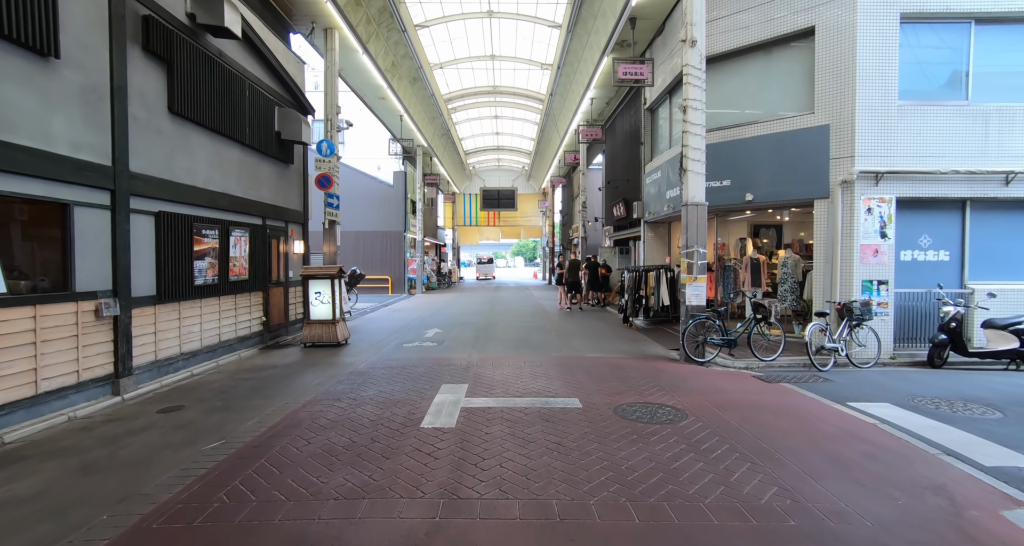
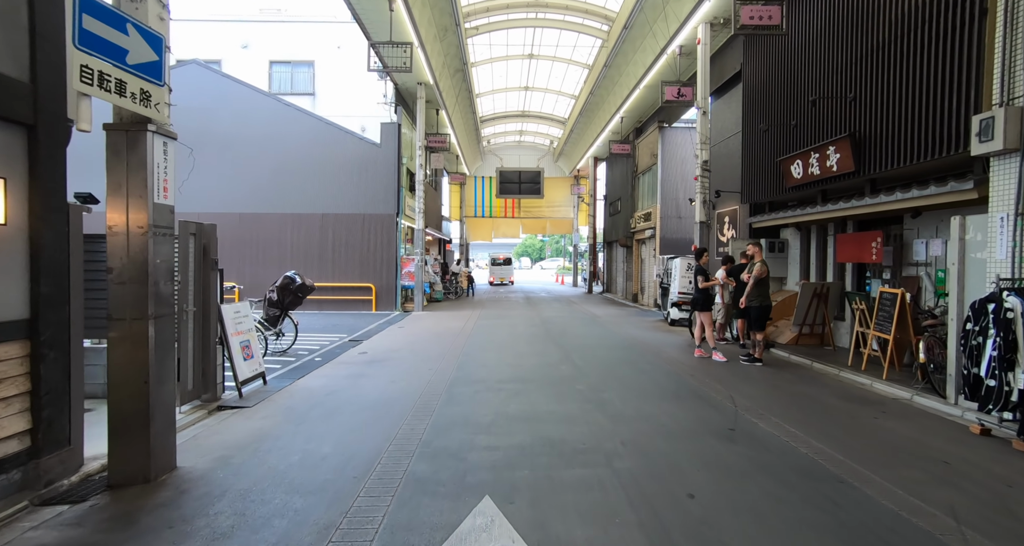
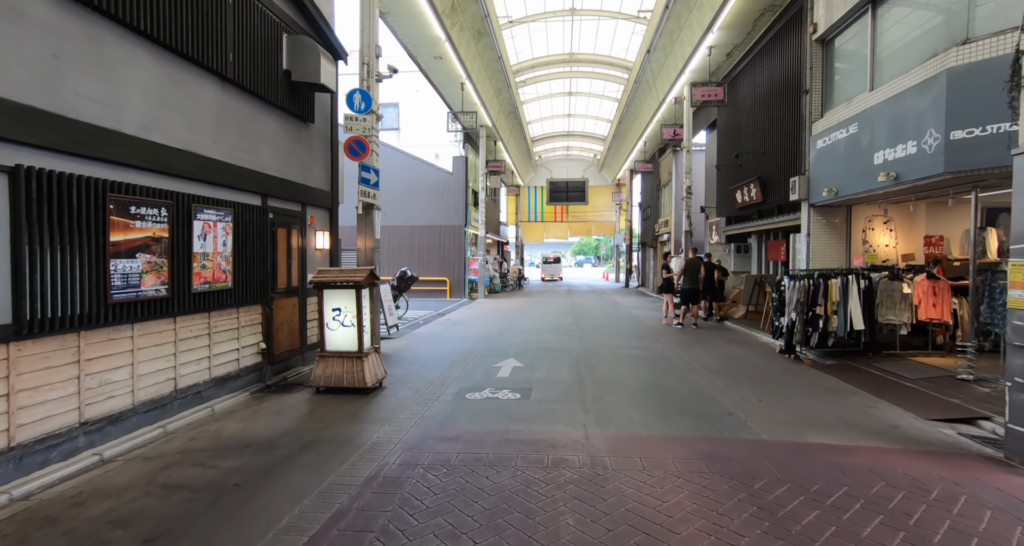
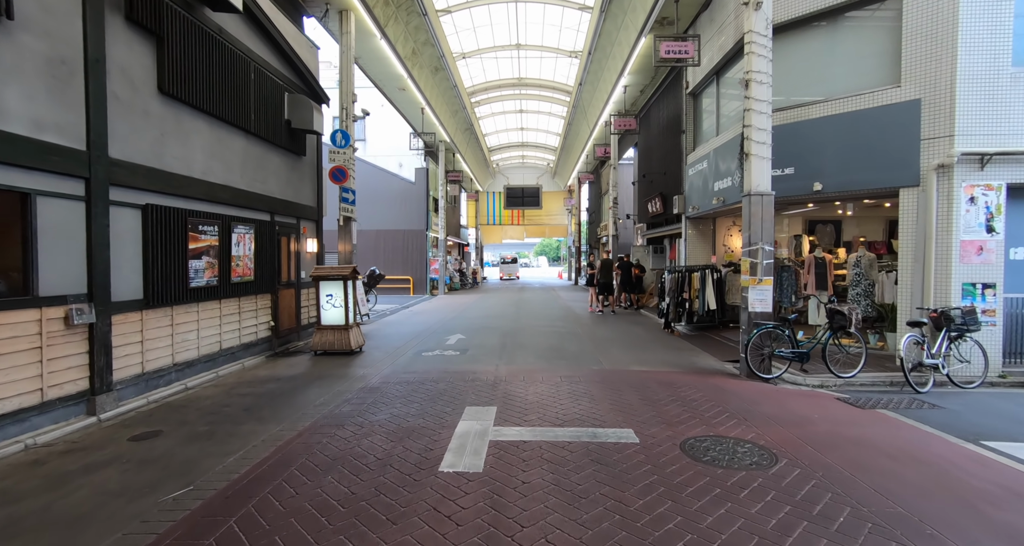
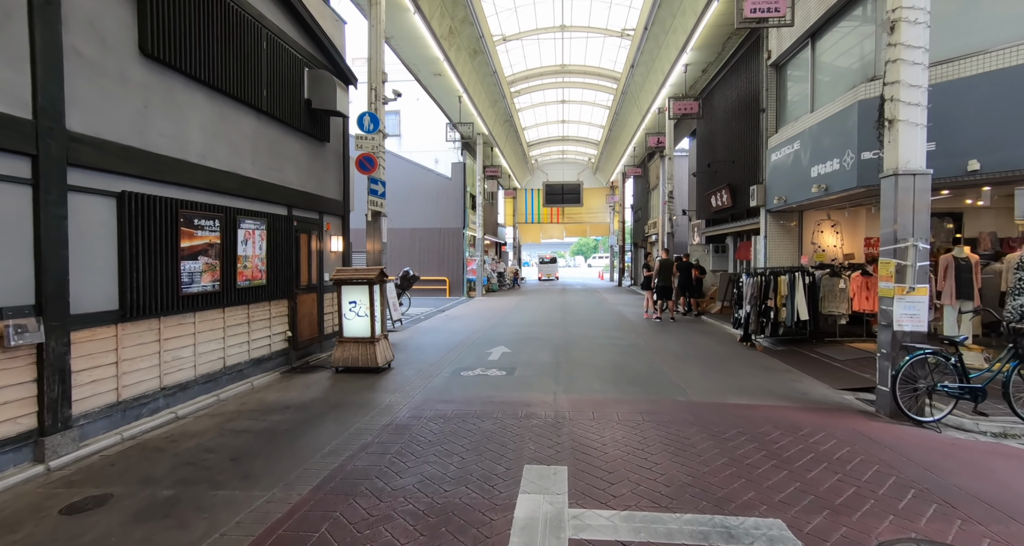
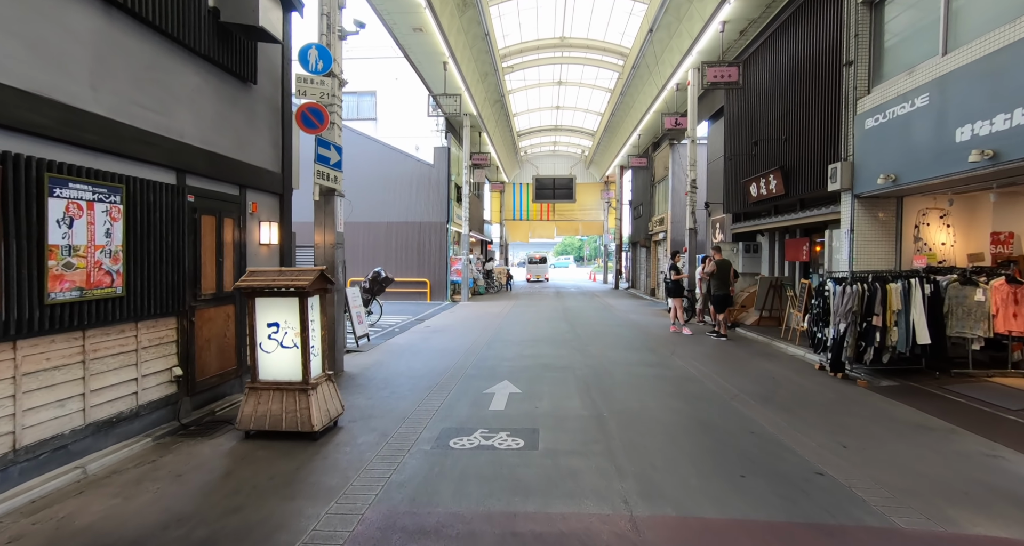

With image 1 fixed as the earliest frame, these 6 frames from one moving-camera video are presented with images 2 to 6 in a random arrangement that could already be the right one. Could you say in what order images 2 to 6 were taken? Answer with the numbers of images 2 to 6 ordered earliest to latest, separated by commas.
4, 5, 3, 6, 2
